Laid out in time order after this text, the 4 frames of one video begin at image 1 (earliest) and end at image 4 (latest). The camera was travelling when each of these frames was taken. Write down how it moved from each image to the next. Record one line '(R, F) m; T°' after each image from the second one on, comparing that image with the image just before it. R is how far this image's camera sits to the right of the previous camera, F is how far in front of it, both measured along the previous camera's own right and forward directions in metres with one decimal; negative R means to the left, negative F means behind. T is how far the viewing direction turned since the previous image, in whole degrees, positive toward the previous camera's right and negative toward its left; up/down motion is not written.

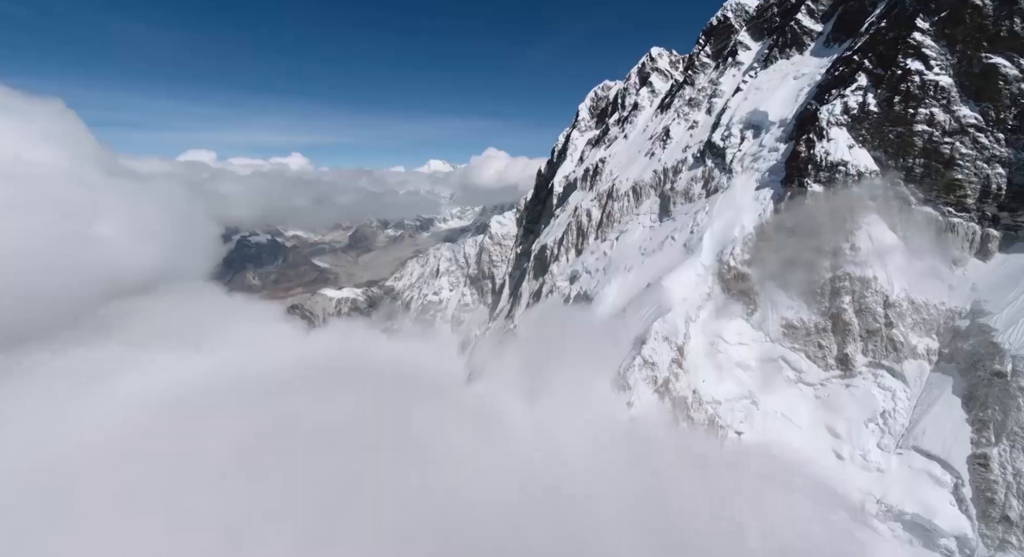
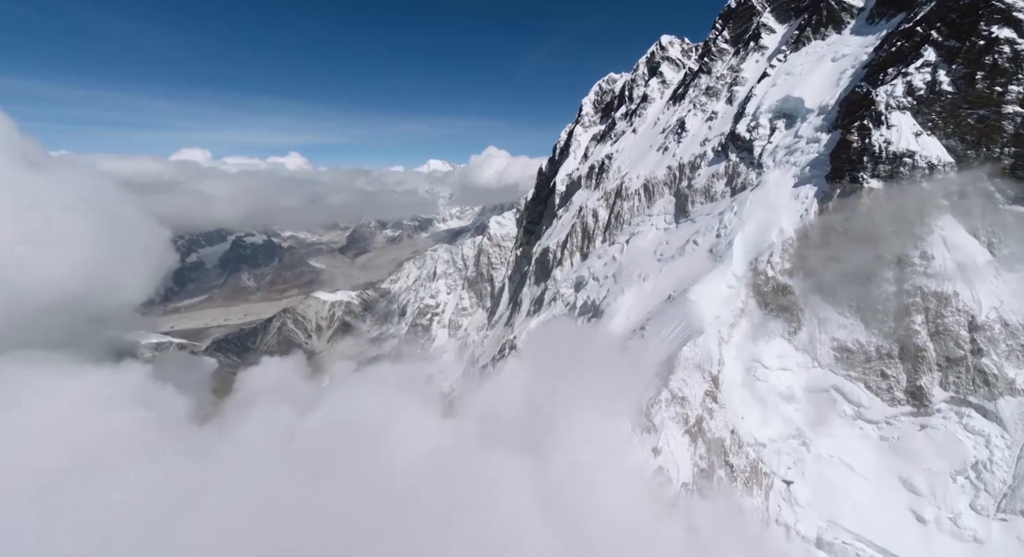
(+0.1, +7.2) m; 0°
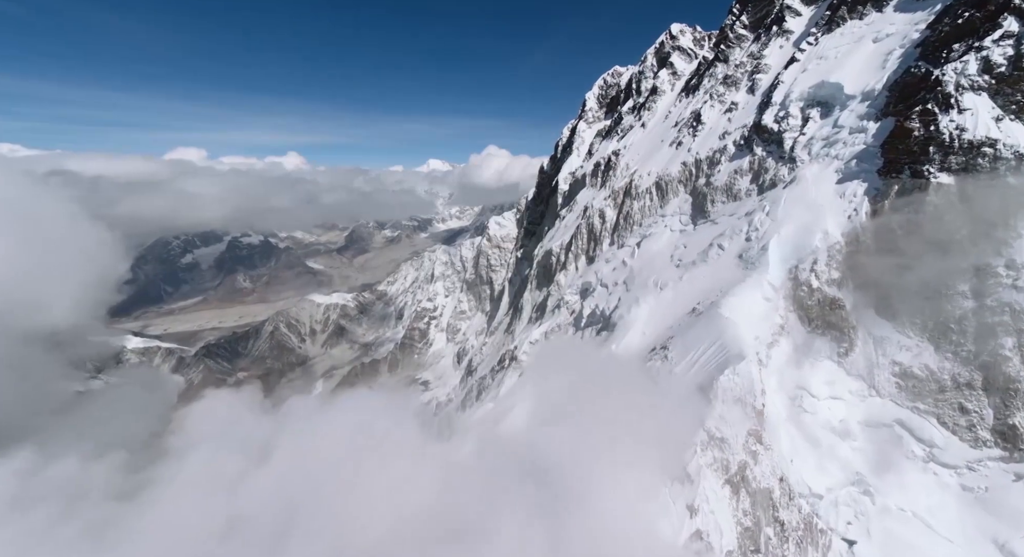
(-0.1, +5.9) m; 0°
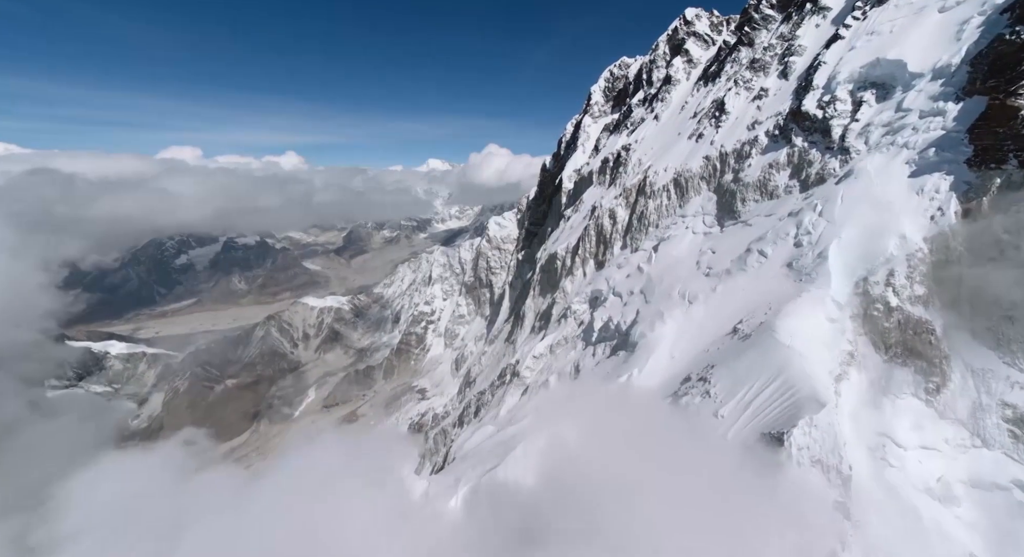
(-0.2, +6.9) m; 0°
